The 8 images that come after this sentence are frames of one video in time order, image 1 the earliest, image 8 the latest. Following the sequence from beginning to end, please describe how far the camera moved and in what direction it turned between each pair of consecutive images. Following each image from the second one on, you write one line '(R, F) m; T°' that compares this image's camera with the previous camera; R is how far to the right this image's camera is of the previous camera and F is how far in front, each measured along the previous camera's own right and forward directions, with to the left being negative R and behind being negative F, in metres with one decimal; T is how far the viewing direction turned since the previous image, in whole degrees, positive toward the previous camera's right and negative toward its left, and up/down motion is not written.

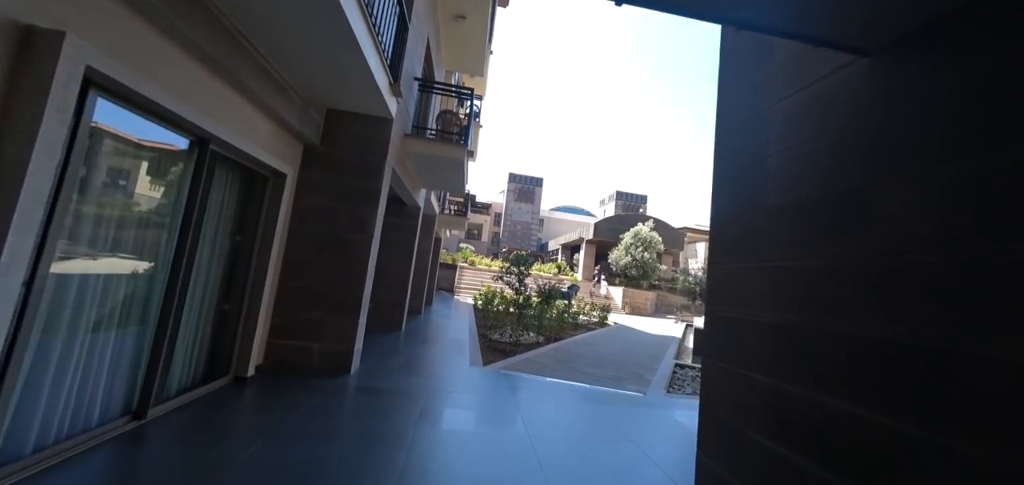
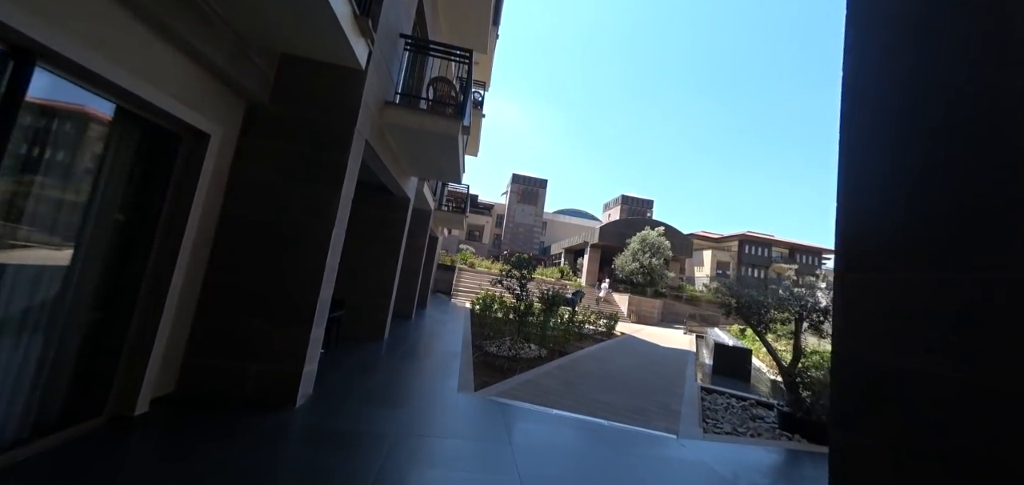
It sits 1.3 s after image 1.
(0.0, +0.9) m; 0°
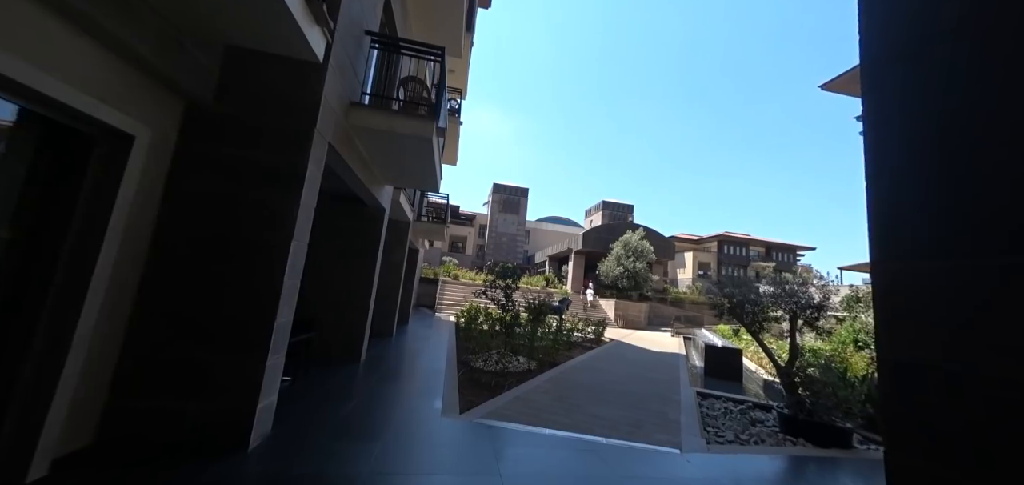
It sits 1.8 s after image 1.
(0.0, +0.3) m; +3°
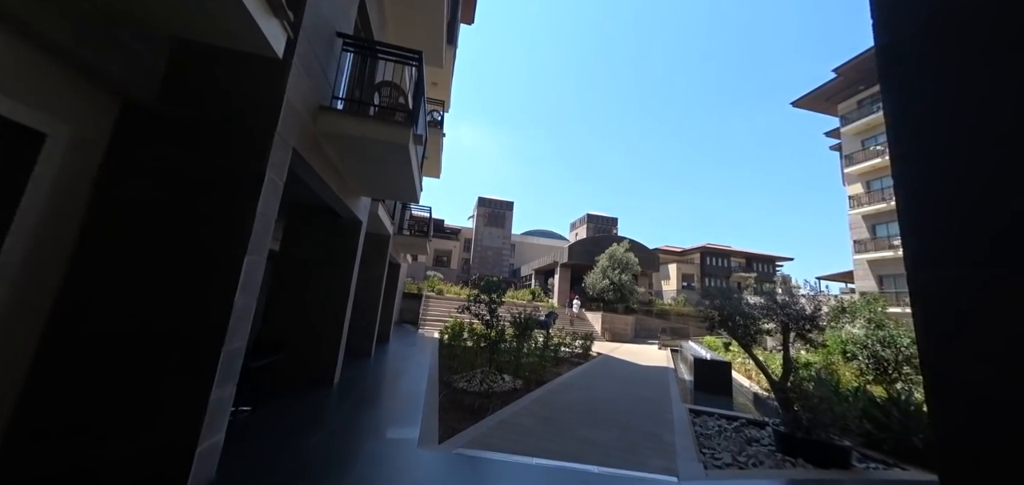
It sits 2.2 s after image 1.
(0.0, +0.2) m; +2°
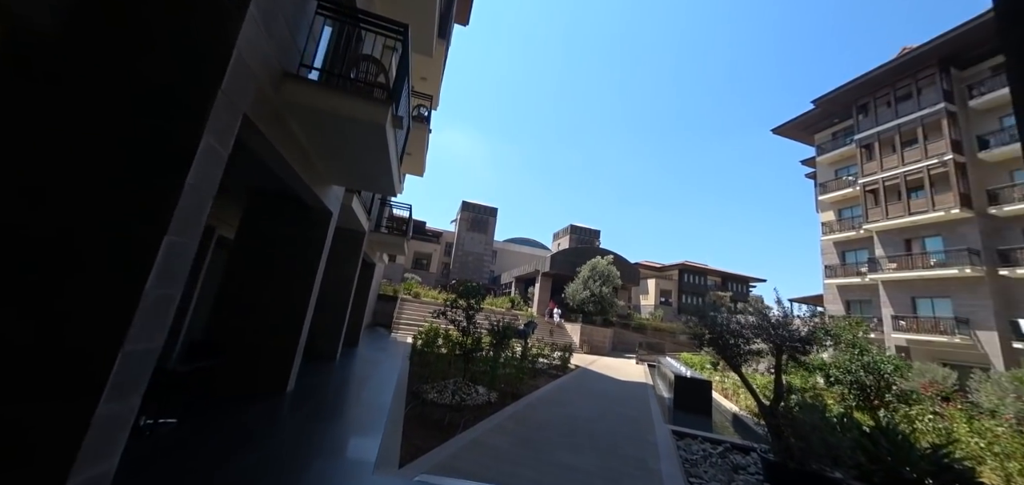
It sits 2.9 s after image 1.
(0.0, +0.4) m; +3°
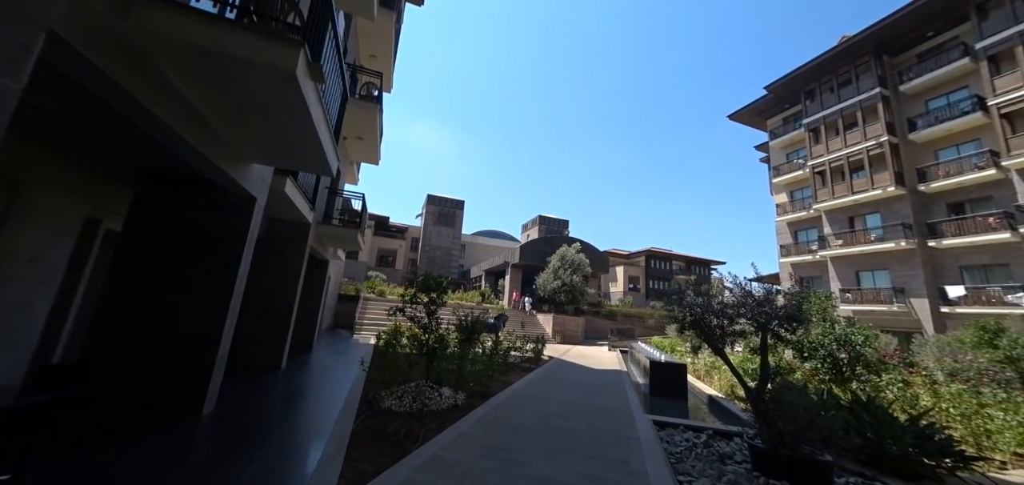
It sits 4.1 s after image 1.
(+0.1, +0.6) m; +5°
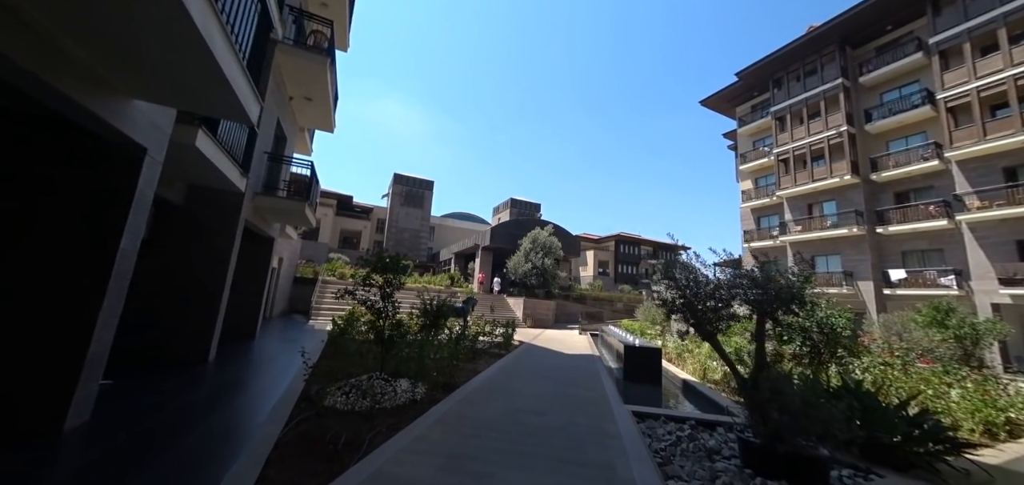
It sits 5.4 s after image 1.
(0.0, +0.7) m; +5°
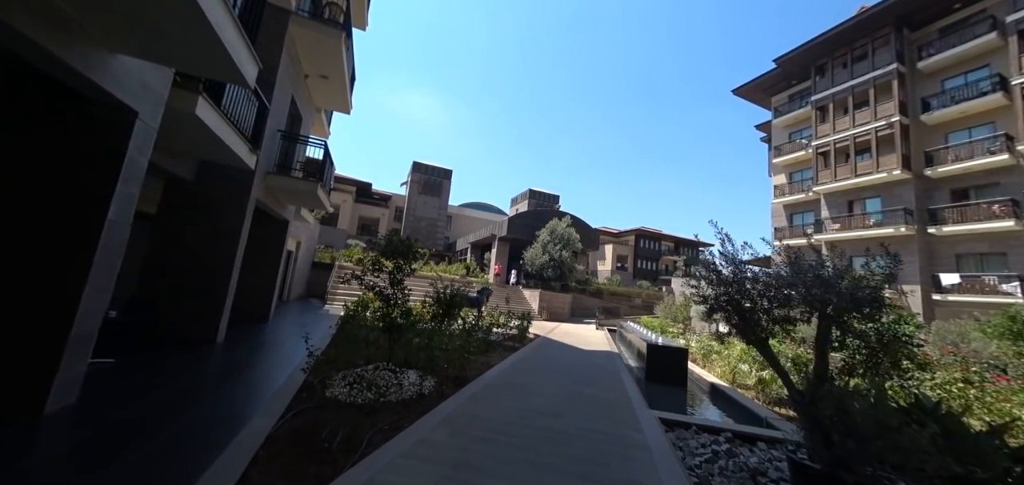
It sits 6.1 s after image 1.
(0.0, +0.4) m; -3°
